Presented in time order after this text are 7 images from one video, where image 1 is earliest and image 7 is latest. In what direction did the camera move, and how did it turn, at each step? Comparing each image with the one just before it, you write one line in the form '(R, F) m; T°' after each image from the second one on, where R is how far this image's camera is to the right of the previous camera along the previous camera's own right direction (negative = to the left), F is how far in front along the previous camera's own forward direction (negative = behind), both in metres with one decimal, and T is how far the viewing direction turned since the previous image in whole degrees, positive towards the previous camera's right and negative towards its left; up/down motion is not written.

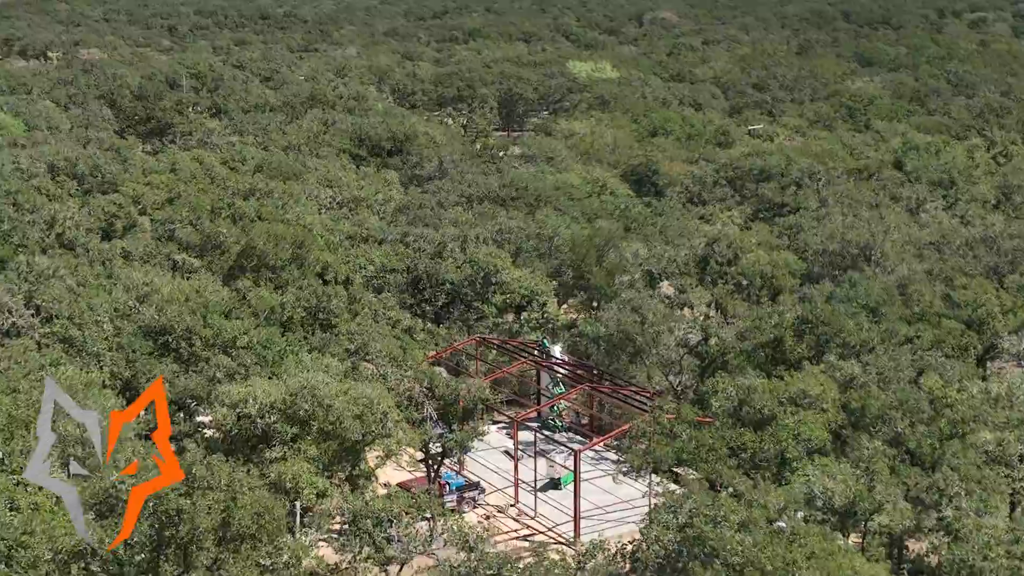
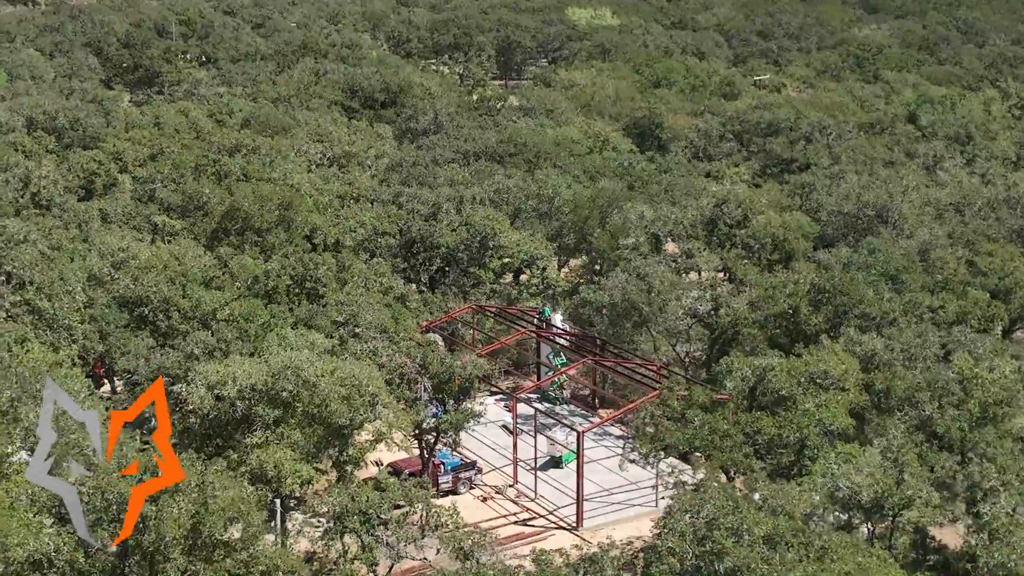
(0.0, +2.0) m; 0°
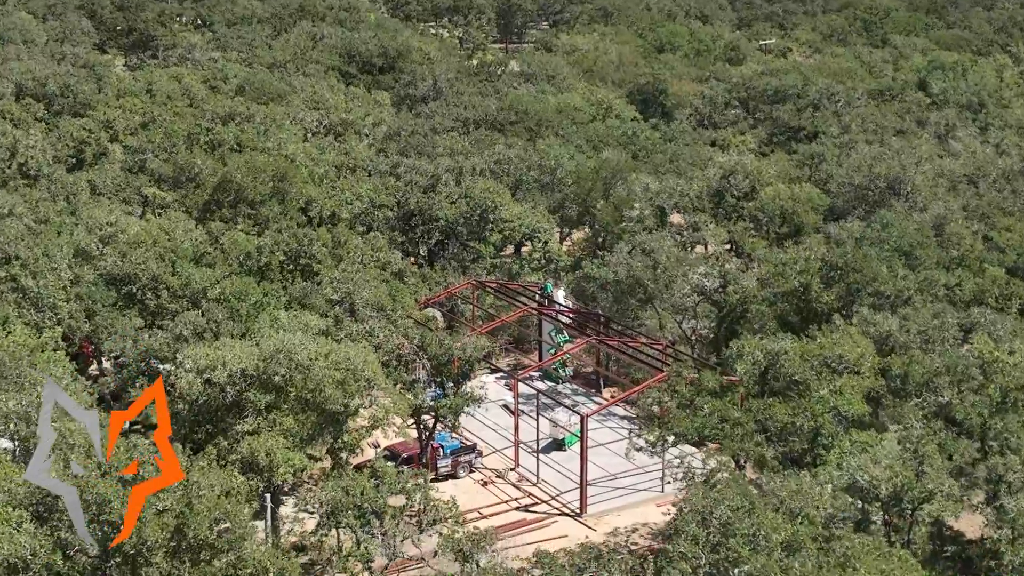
(0.0, +1.1) m; 0°
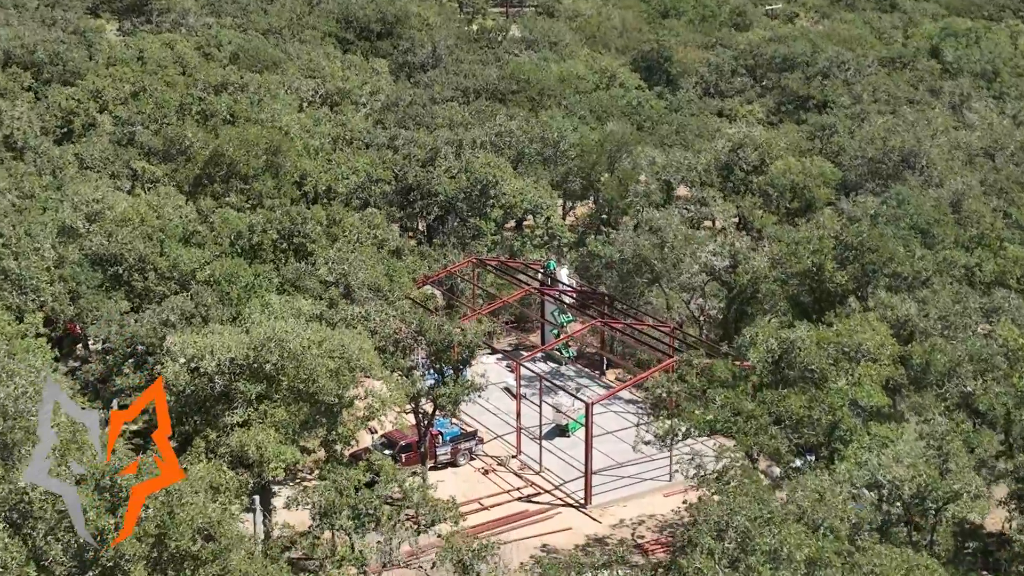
(0.0, +1.2) m; 0°
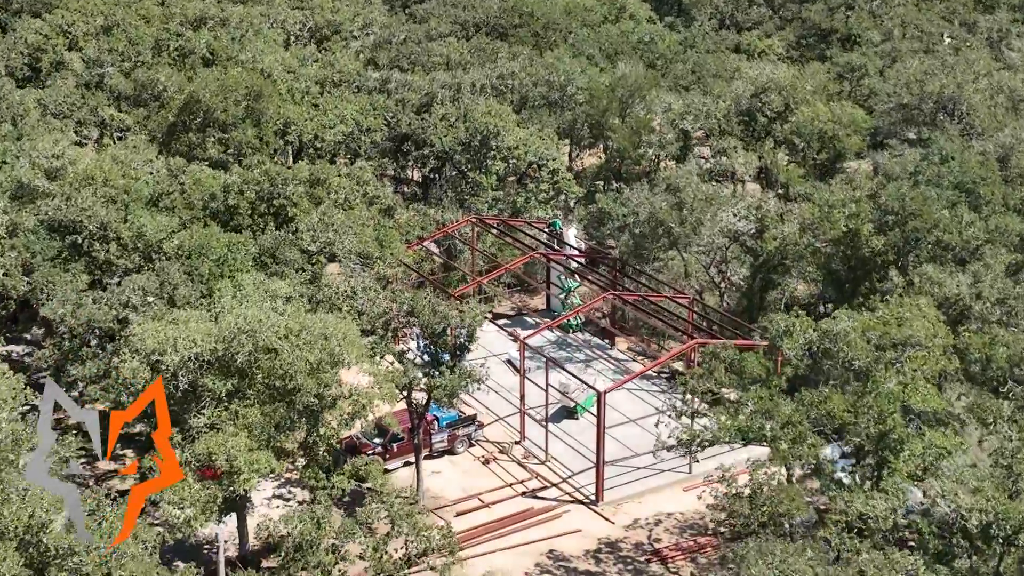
(0.0, +2.8) m; 0°
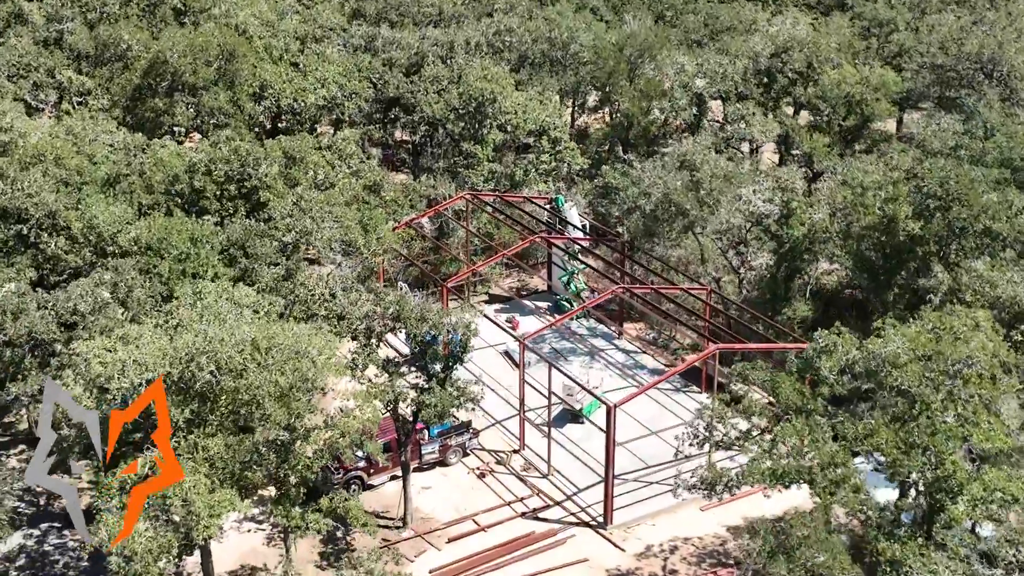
(0.0, +2.7) m; 0°
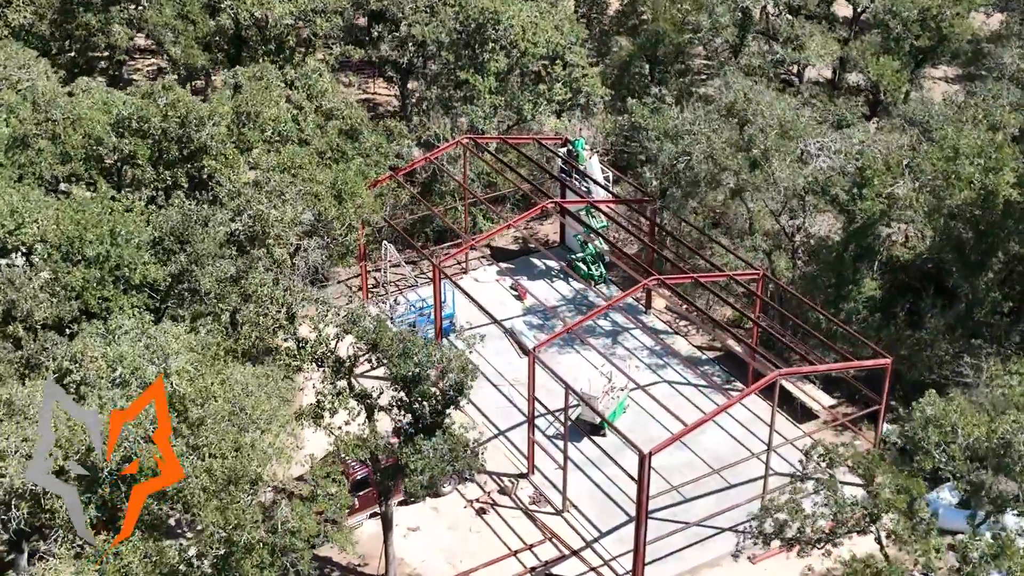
(-0.1, +4.7) m; 0°
